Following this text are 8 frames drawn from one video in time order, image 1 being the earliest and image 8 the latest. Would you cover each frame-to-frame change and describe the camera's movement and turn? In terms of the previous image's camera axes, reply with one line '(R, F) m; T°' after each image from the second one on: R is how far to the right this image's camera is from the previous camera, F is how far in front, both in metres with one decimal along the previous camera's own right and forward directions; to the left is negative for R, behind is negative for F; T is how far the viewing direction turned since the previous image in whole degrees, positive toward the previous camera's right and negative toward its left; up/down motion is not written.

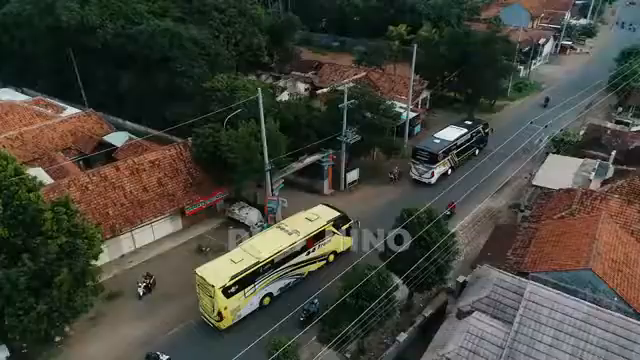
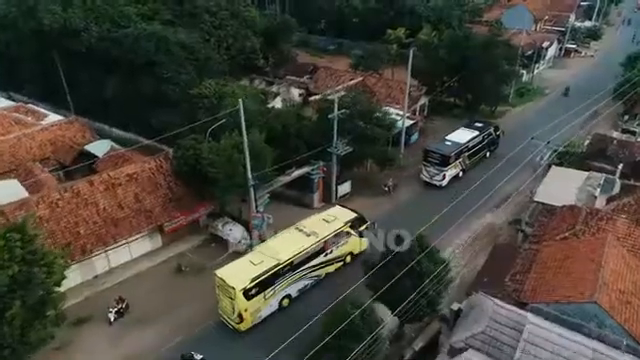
(+0.7, +1.2) m; 0°
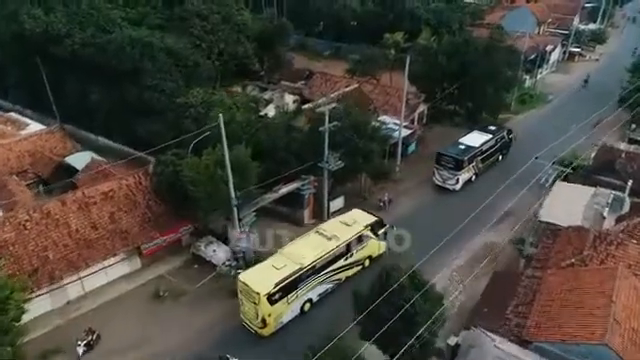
(+0.5, +1.2) m; 0°
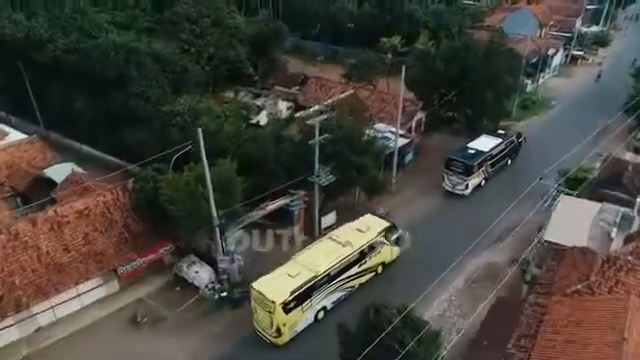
(+0.4, +1.1) m; 0°
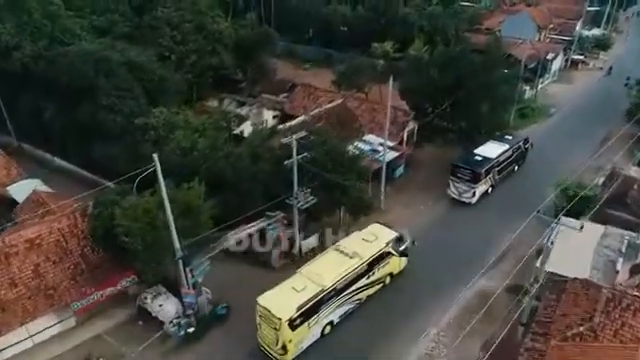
(+0.9, +1.5) m; 0°
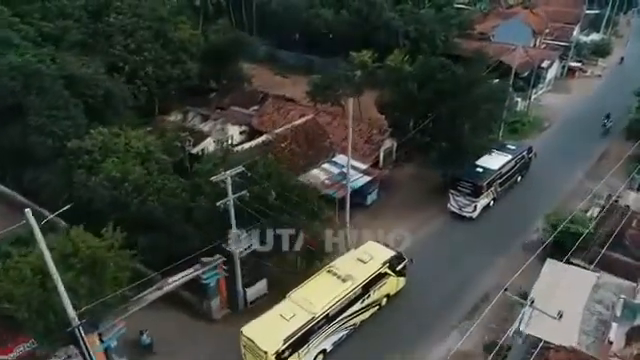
(+1.9, +2.6) m; 0°
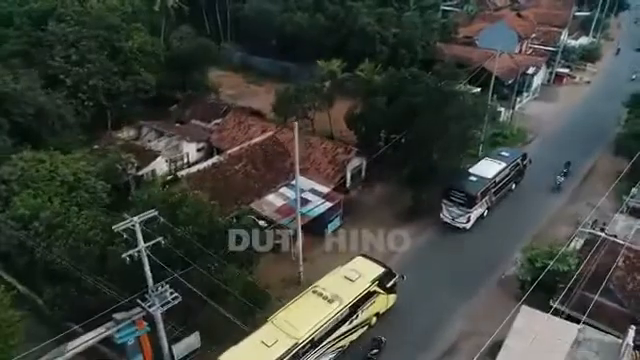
(+1.9, +2.2) m; +1°
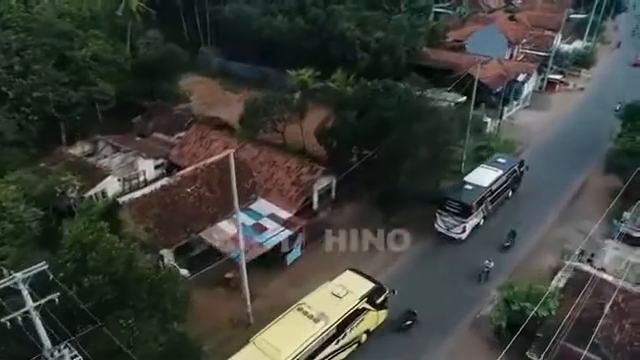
(+1.7, +1.9) m; 0°
